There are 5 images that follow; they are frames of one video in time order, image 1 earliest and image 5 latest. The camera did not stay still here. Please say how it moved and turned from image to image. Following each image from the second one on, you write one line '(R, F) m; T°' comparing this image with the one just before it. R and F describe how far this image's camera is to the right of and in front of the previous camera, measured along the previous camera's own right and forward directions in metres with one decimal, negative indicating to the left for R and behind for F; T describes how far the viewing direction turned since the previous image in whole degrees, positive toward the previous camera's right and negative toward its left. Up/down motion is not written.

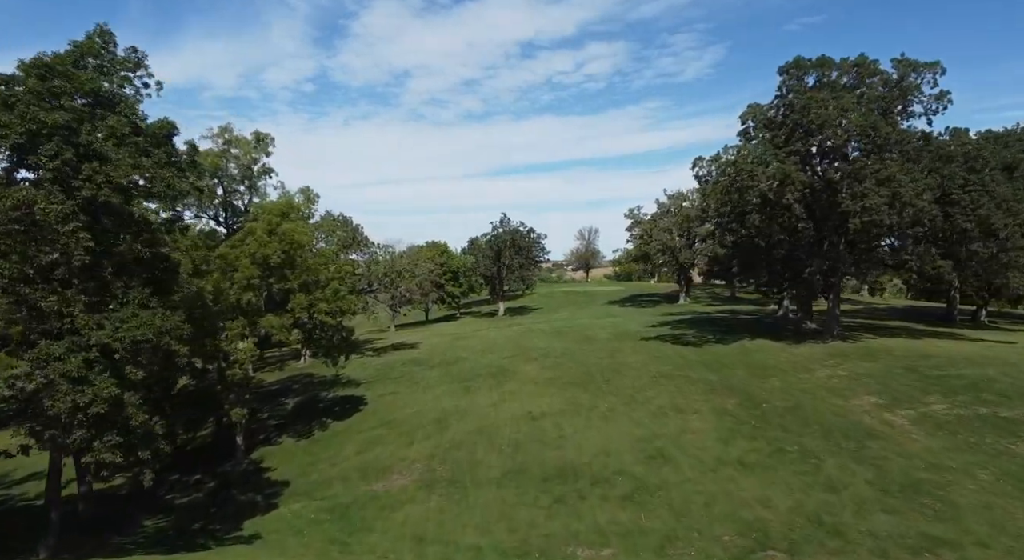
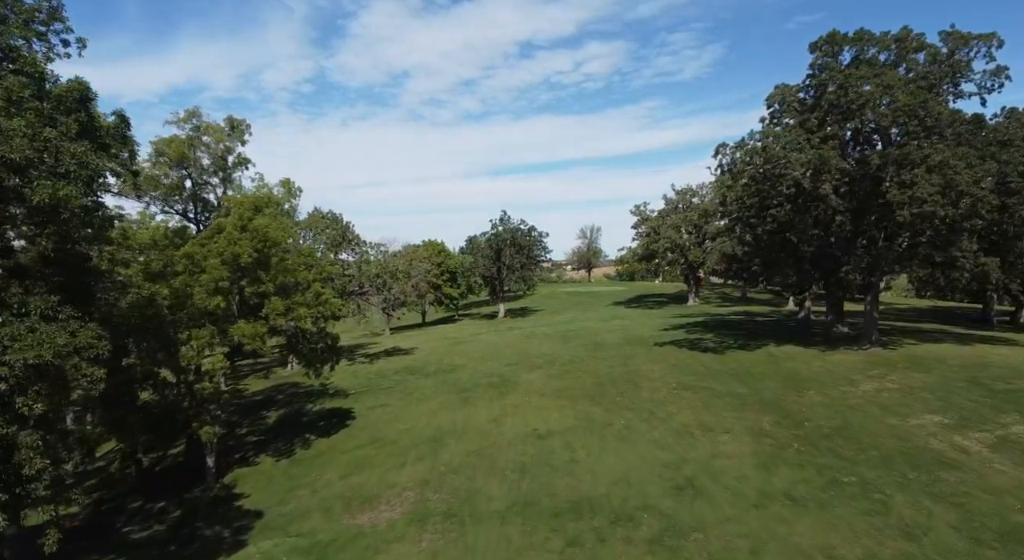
(-0.1, +2.6) m; 0°
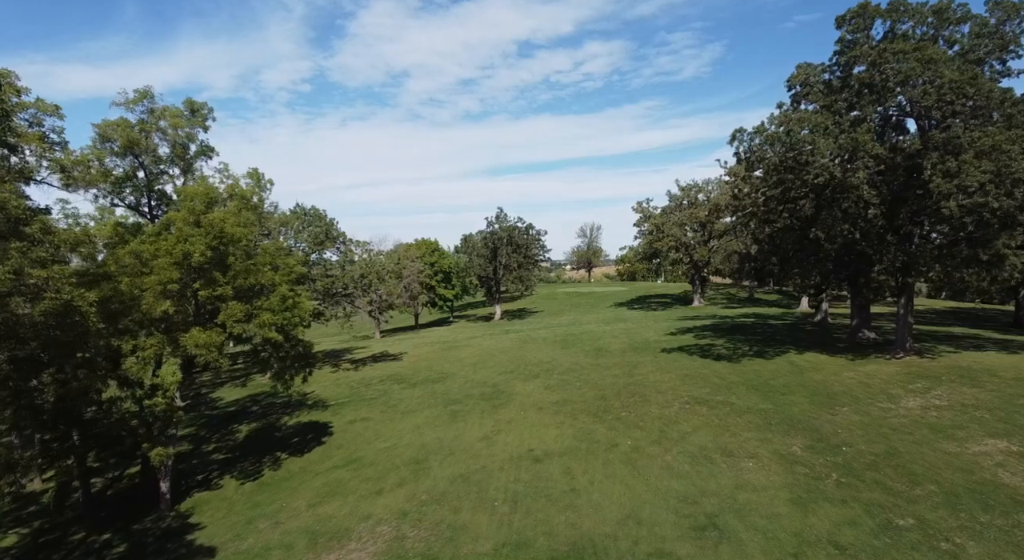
(+0.2, +2.4) m; 0°
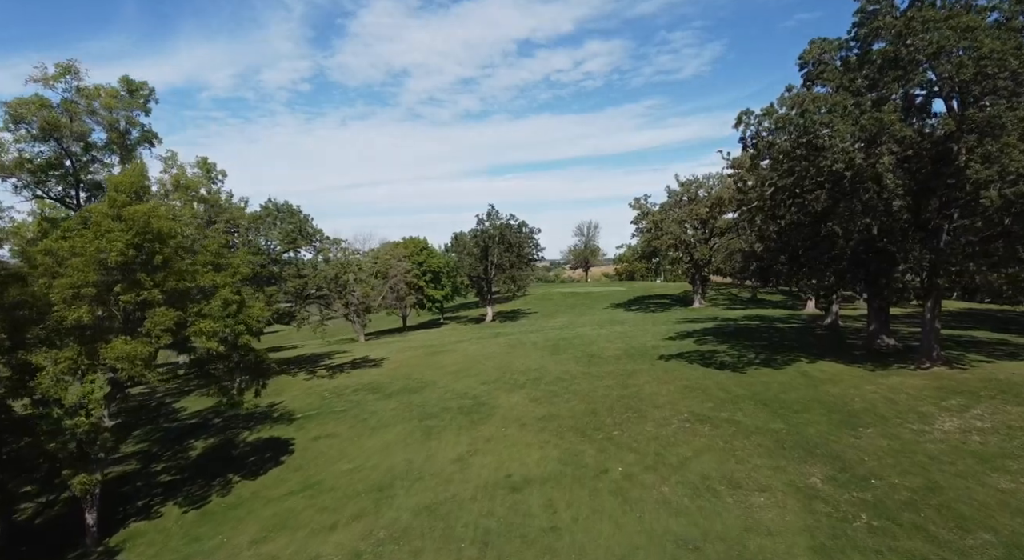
(+0.7, +2.3) m; 0°
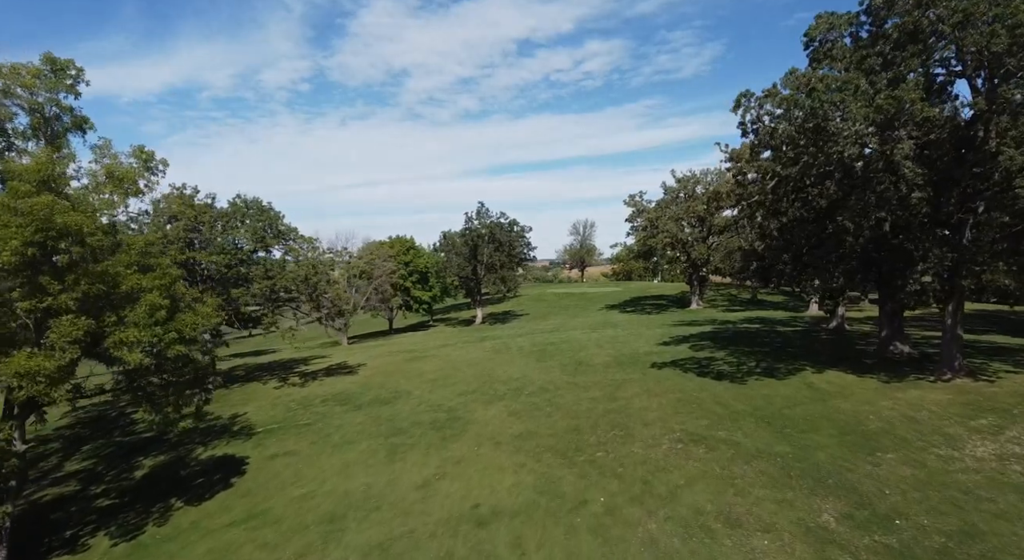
(+0.8, +2.0) m; 0°
